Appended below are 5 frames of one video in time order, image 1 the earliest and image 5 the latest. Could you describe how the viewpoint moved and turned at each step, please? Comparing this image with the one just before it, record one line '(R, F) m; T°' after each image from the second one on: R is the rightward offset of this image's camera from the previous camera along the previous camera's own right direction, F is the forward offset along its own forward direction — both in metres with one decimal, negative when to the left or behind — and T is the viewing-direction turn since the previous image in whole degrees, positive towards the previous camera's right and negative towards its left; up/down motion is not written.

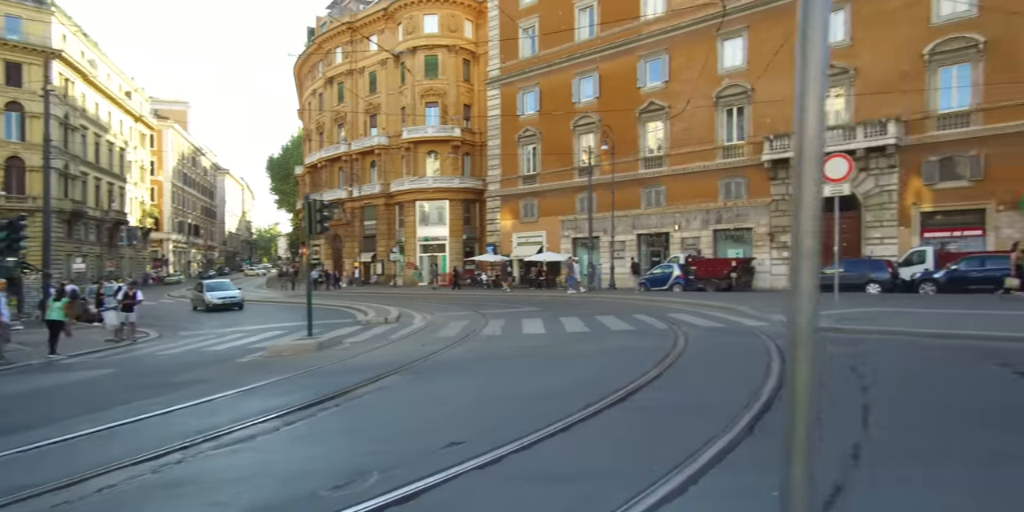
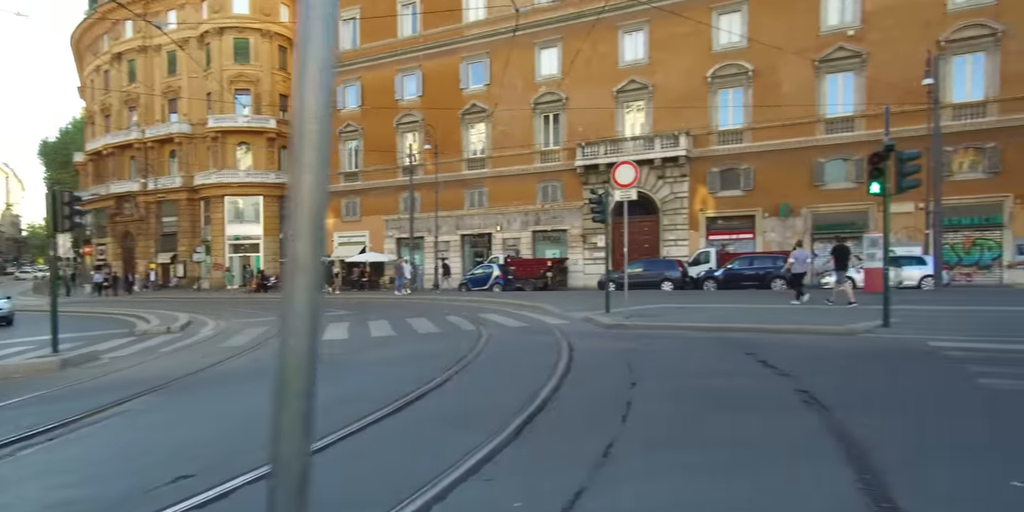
(+1.8, +0.1) m; +14°
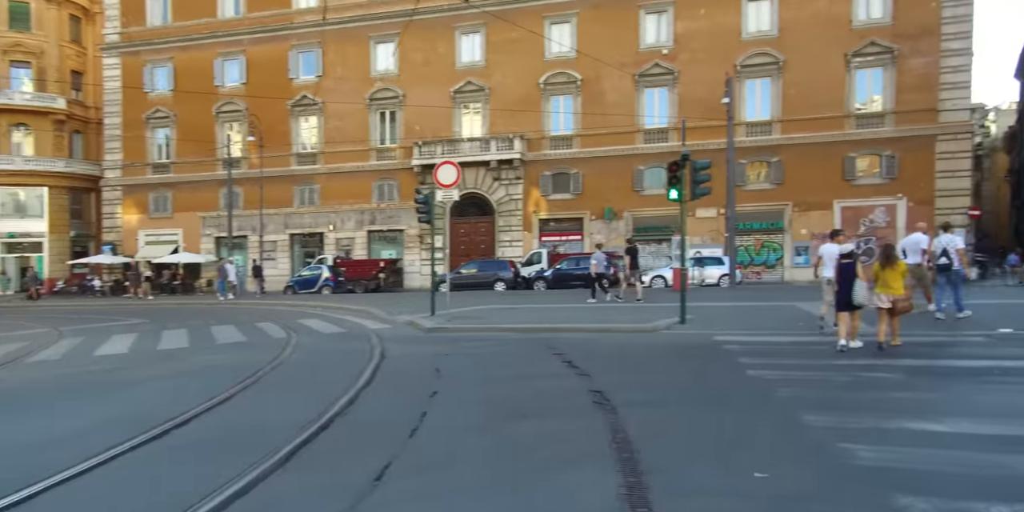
(+1.6, +0.3) m; +13°
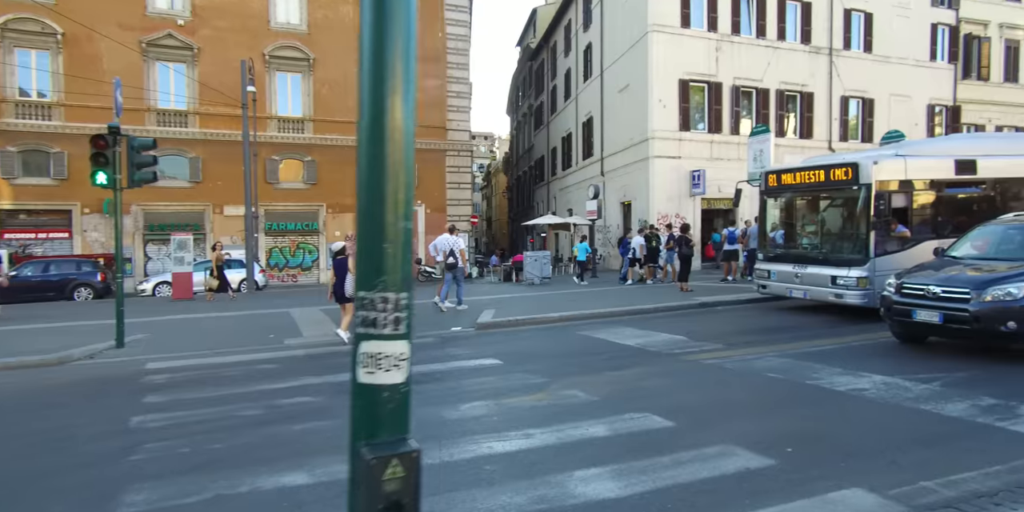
(+3.5, +1.7) m; +40°
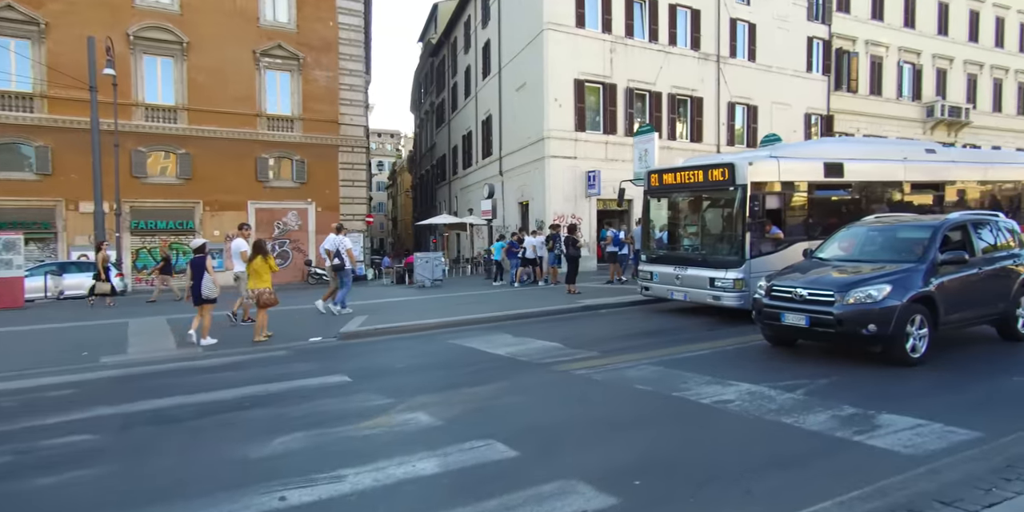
(+0.8, +0.8) m; +9°
